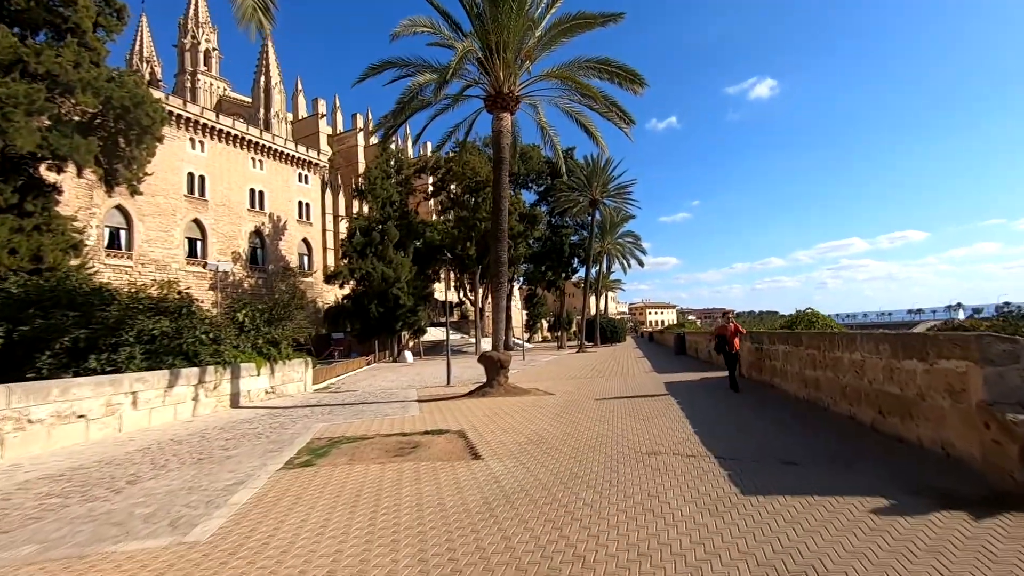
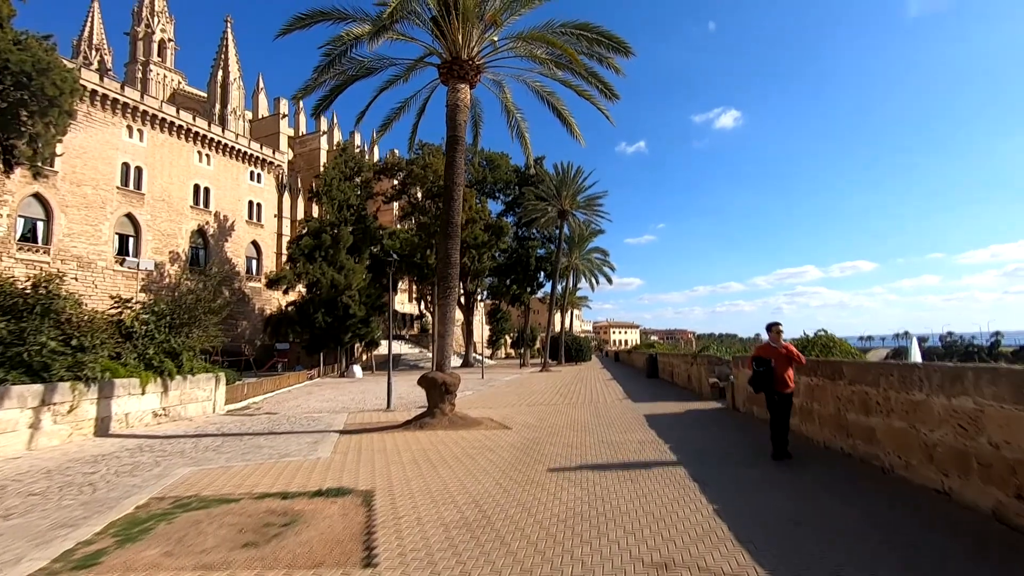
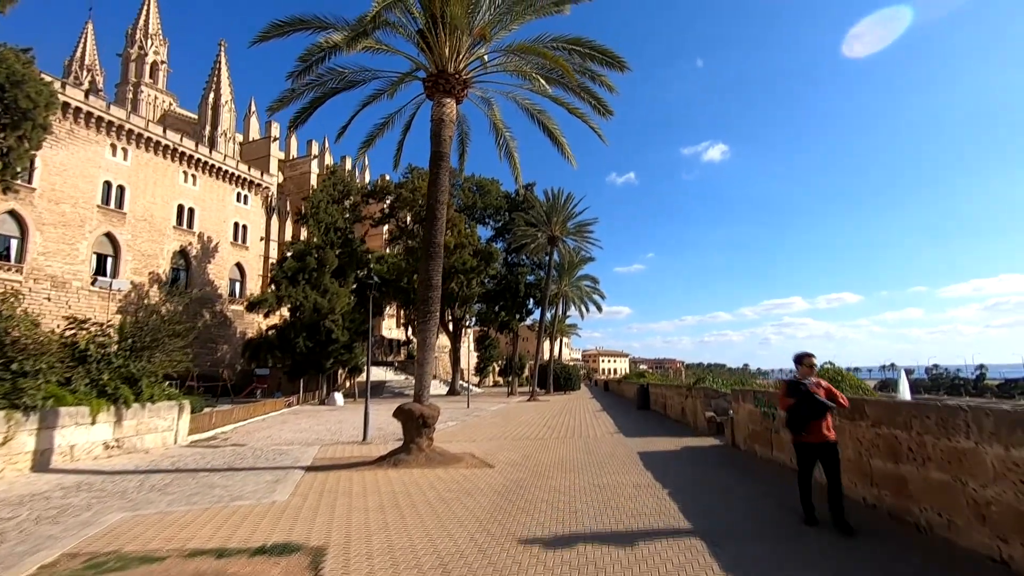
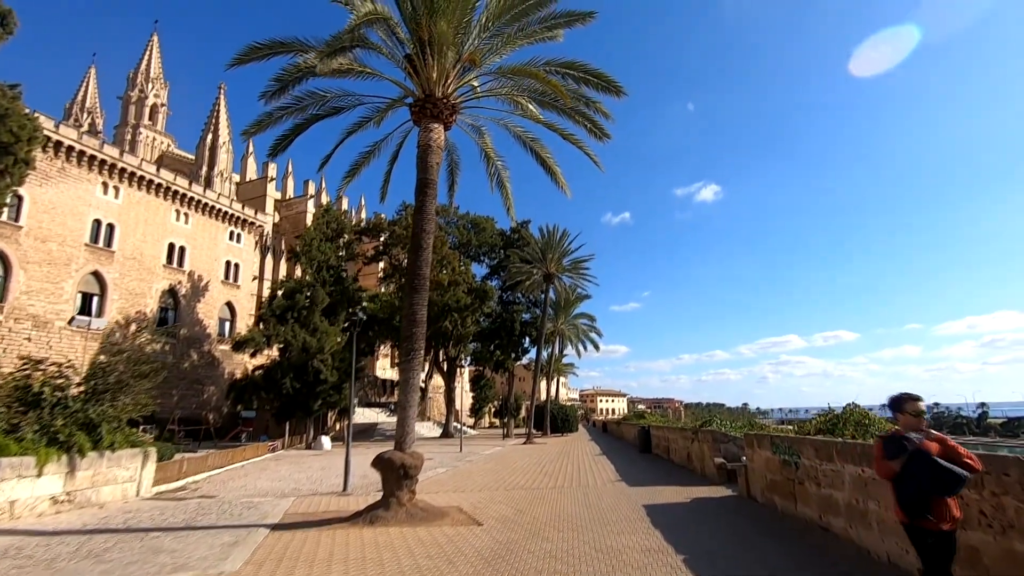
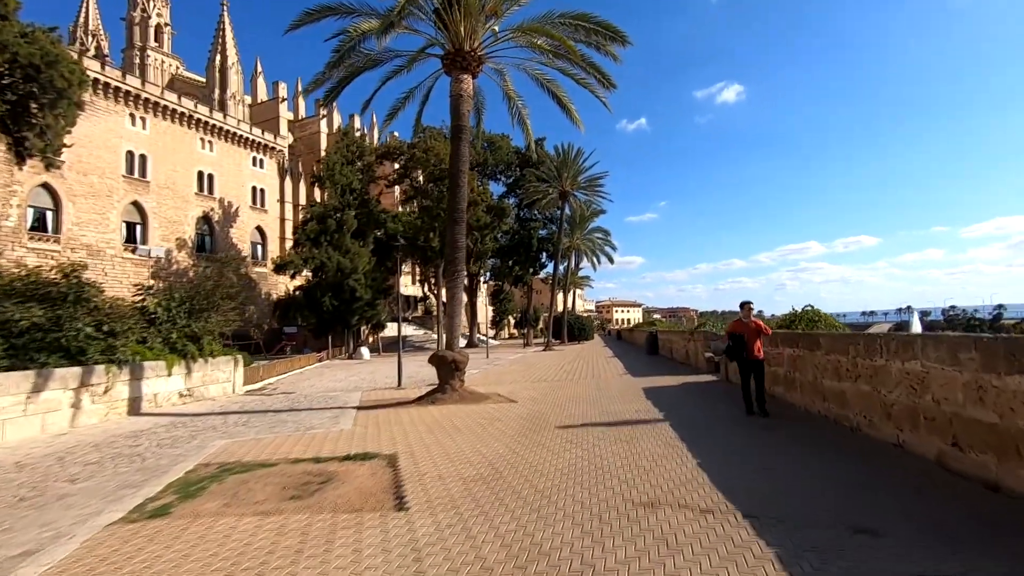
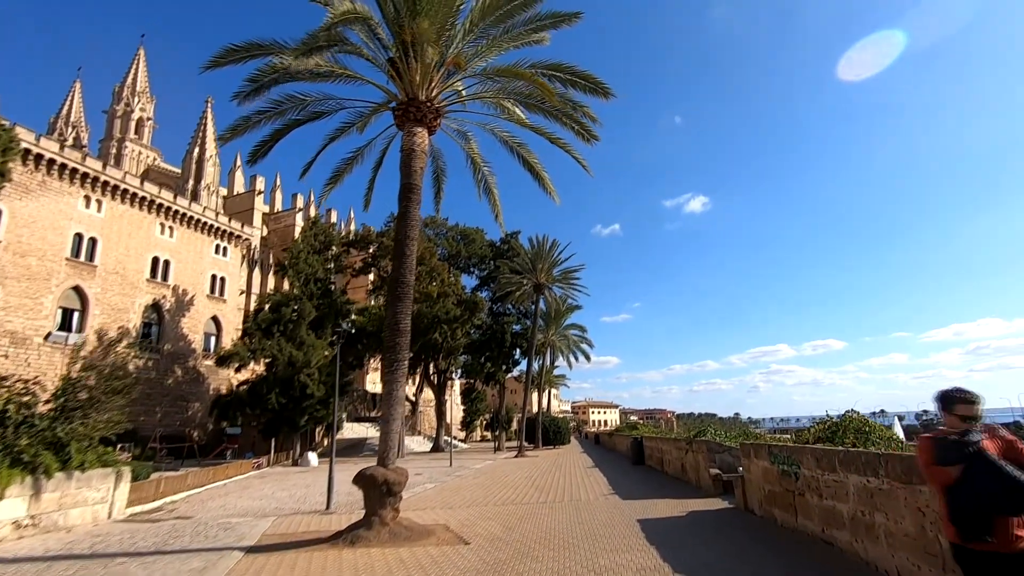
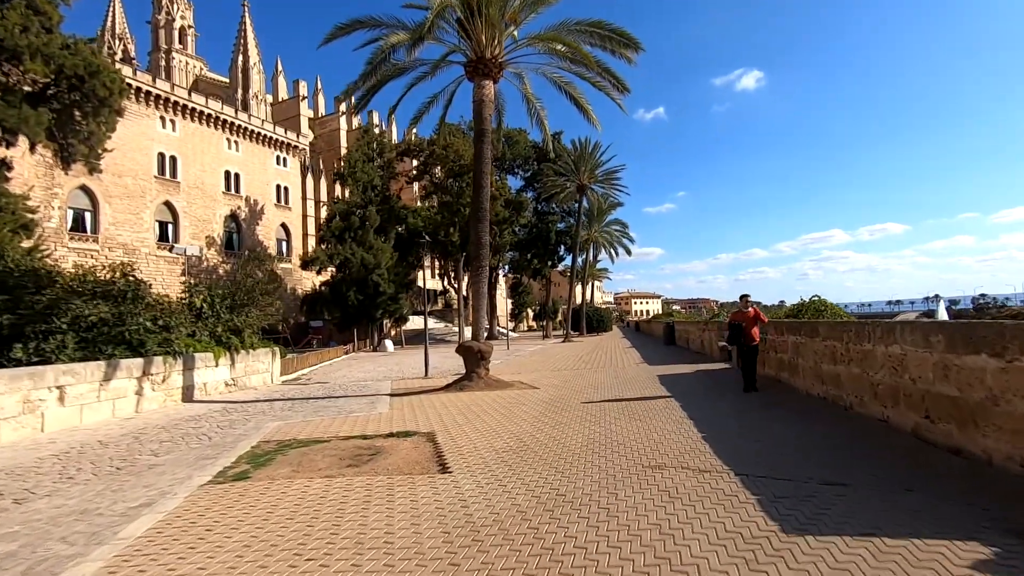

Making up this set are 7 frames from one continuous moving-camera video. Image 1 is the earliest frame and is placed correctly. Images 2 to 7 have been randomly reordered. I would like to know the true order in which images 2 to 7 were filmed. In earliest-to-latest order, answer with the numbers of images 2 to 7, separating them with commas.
7, 5, 2, 3, 4, 6
